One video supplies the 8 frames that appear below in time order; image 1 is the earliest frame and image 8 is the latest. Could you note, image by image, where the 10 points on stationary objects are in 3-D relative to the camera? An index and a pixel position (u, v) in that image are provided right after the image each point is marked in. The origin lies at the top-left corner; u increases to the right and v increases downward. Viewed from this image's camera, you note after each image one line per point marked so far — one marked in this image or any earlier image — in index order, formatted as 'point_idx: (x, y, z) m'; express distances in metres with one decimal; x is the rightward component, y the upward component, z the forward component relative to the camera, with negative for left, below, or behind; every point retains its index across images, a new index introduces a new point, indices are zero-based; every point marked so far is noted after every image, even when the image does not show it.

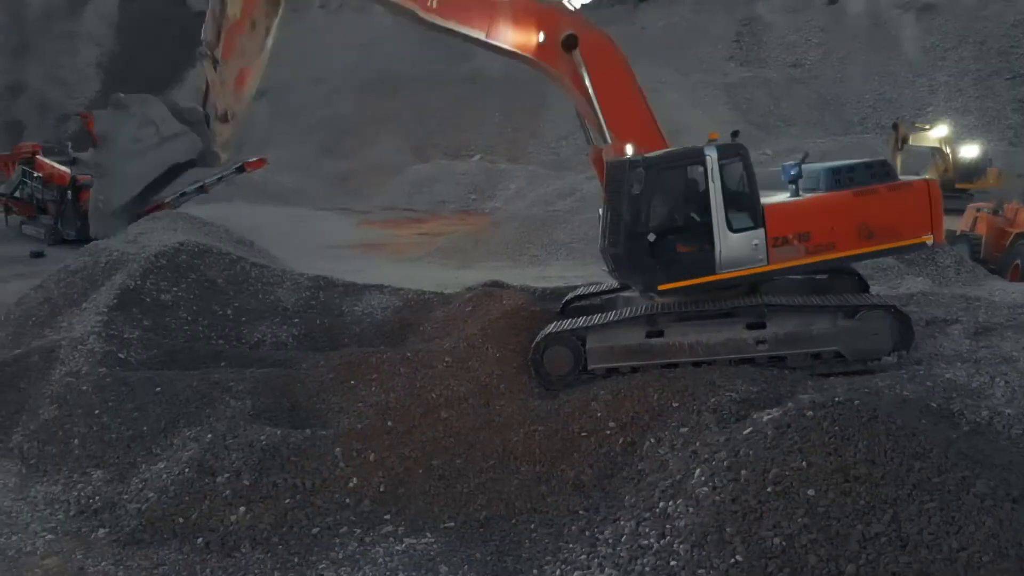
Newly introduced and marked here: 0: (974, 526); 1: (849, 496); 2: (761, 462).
0: (+3.7, -1.9, +3.3) m
1: (+2.9, -1.8, +3.6) m
2: (+2.4, -1.7, +3.9) m
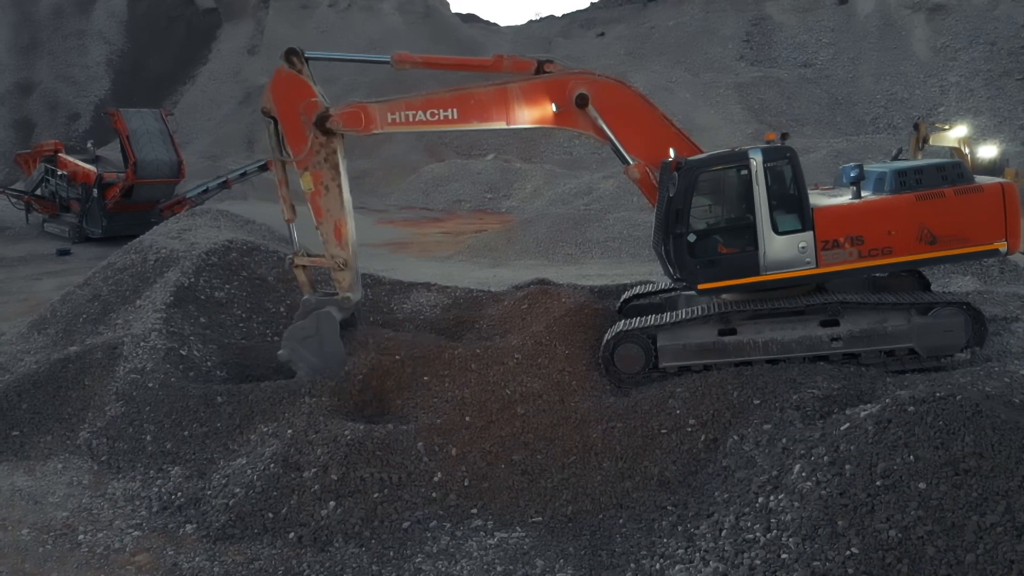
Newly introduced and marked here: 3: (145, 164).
0: (+4.7, -1.9, +3.3) m
1: (+4.0, -1.8, +3.7) m
2: (+3.4, -1.6, +4.0) m
3: (-13.7, +4.6, +15.2) m
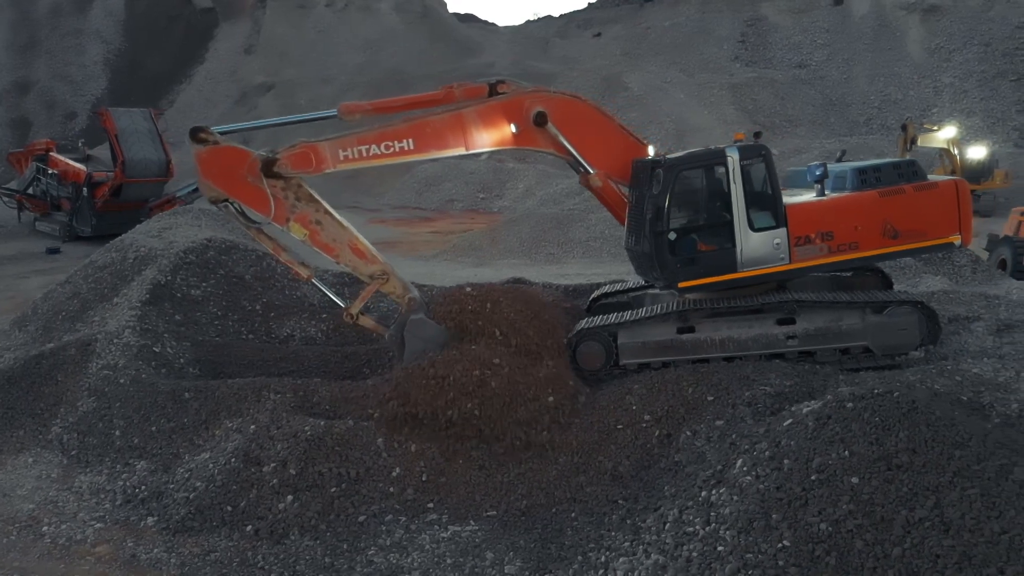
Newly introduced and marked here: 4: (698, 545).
0: (+4.1, -1.9, +3.4) m
1: (+3.4, -1.8, +3.7) m
2: (+2.9, -1.6, +4.1) m
3: (-14.2, +4.7, +15.3) m
4: (+1.8, -2.4, +3.9) m
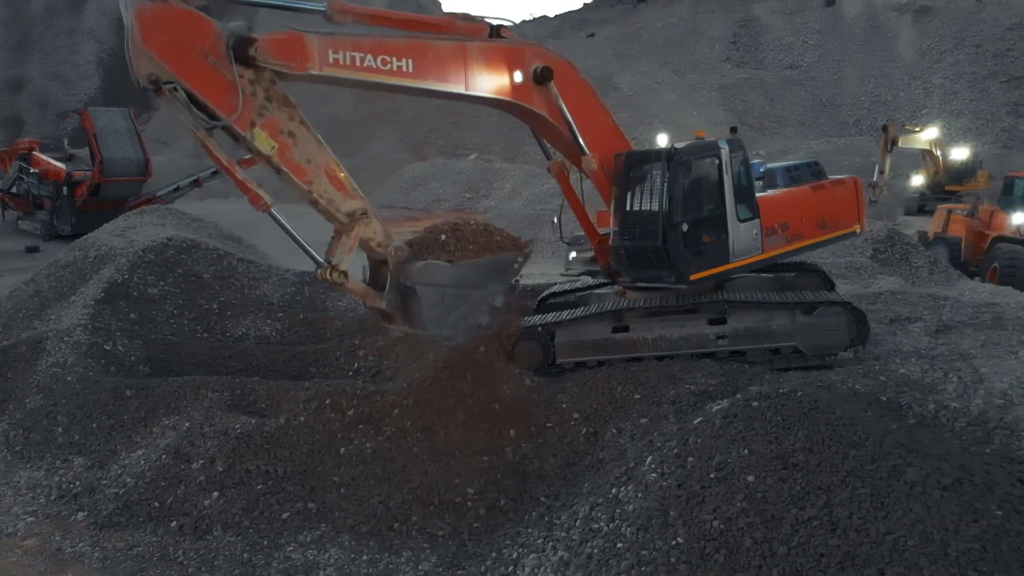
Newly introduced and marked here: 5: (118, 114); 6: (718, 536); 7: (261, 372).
0: (+3.2, -1.9, +3.4) m
1: (+2.5, -1.8, +3.8) m
2: (+1.9, -1.6, +4.1) m
3: (-15.1, +4.7, +15.3) m
4: (+0.8, -2.4, +3.9) m
5: (-15.3, +6.7, +15.8) m
6: (+1.8, -2.2, +3.6) m
7: (-4.2, -1.4, +6.8) m
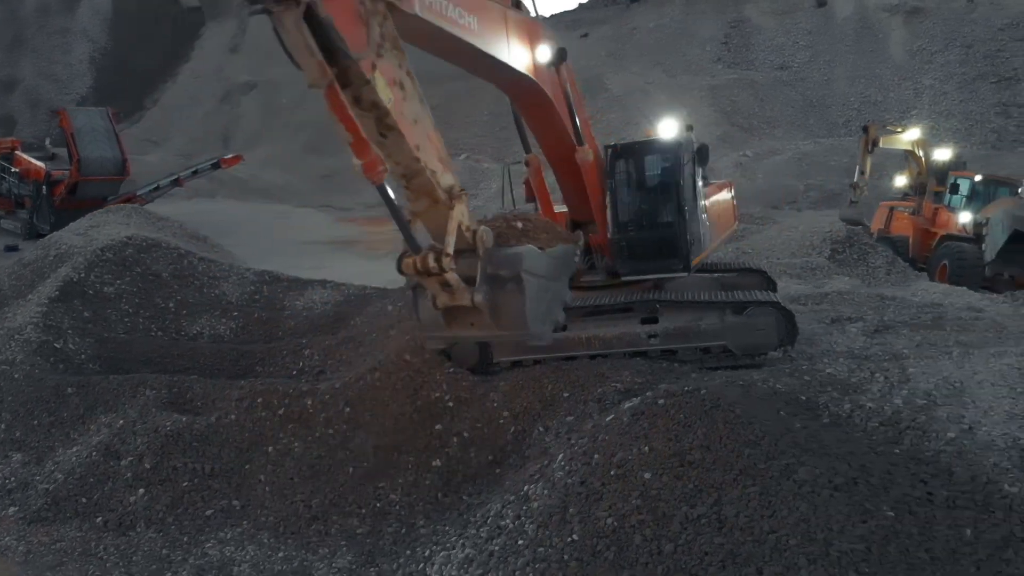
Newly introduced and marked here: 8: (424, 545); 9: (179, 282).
0: (+2.3, -1.9, +3.5) m
1: (+1.6, -1.8, +3.8) m
2: (+1.0, -1.6, +4.1) m
3: (-16.0, +4.8, +15.4) m
4: (-0.1, -2.4, +3.9) m
5: (-16.1, +6.8, +15.9) m
6: (+0.9, -2.2, +3.6) m
7: (-5.1, -1.4, +6.9) m
8: (-0.9, -2.8, +4.4) m
9: (-7.2, +0.1, +8.8) m
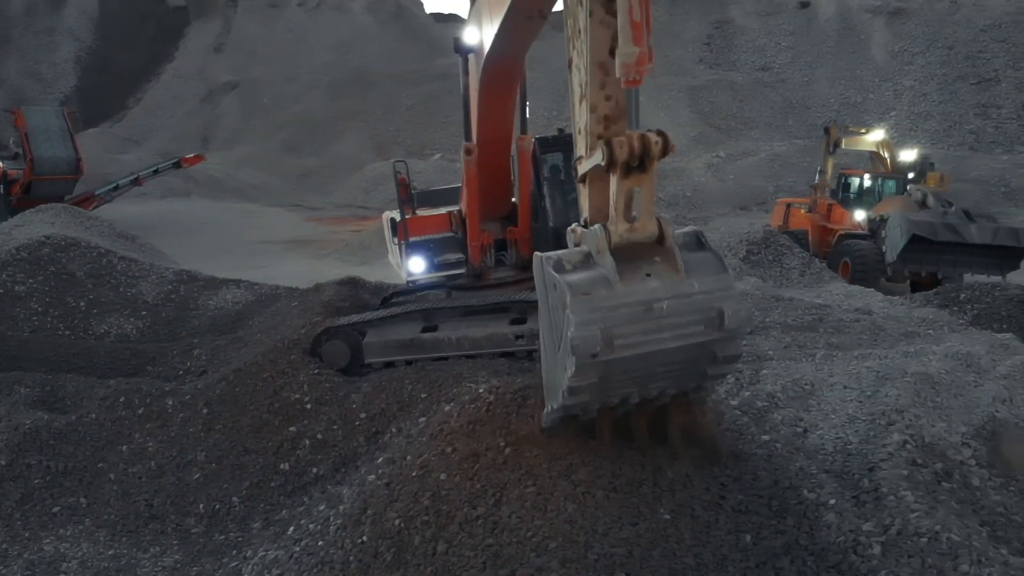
0: (+0.4, -1.9, +3.5) m
1: (-0.3, -1.8, +3.8) m
2: (-0.9, -1.6, +4.1) m
3: (-17.8, +4.8, +15.5) m
4: (-2.0, -2.4, +4.0) m
5: (-18.0, +6.8, +16.0) m
6: (-1.0, -2.2, +3.6) m
7: (-7.0, -1.4, +6.9) m
8: (-2.8, -2.8, +4.4) m
9: (-9.1, +0.1, +8.9) m
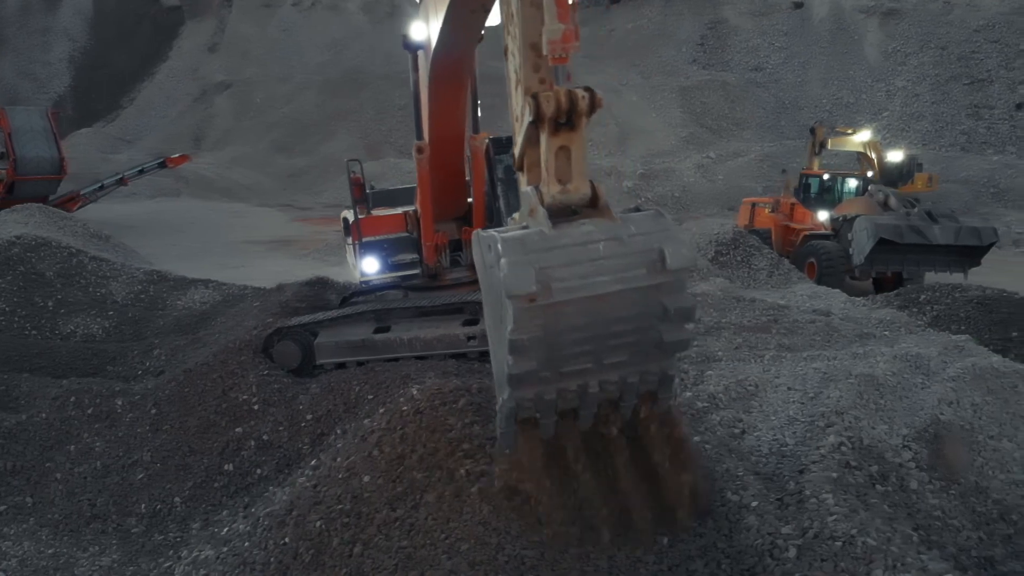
0: (-0.3, -1.9, +3.5) m
1: (-1.0, -1.8, +3.8) m
2: (-1.6, -1.6, +4.2) m
3: (-18.4, +4.9, +15.5) m
4: (-2.7, -2.4, +4.0) m
5: (-18.6, +6.9, +16.0) m
6: (-1.7, -2.2, +3.7) m
7: (-7.7, -1.4, +6.9) m
8: (-3.6, -2.8, +4.4) m
9: (-9.7, +0.1, +8.9) m
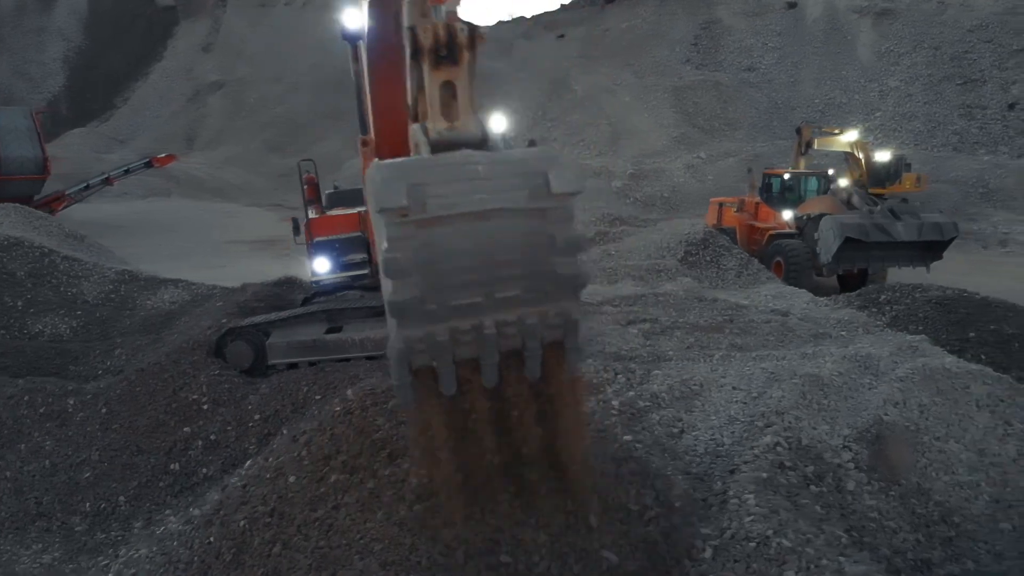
0: (-1.0, -1.9, +3.5) m
1: (-1.7, -1.8, +3.8) m
2: (-2.3, -1.6, +4.2) m
3: (-19.1, +4.9, +15.5) m
4: (-3.4, -2.4, +4.0) m
5: (-19.3, +6.9, +16.1) m
6: (-2.4, -2.2, +3.7) m
7: (-8.4, -1.4, +7.0) m
8: (-4.2, -2.8, +4.4) m
9: (-10.4, +0.1, +8.9) m
